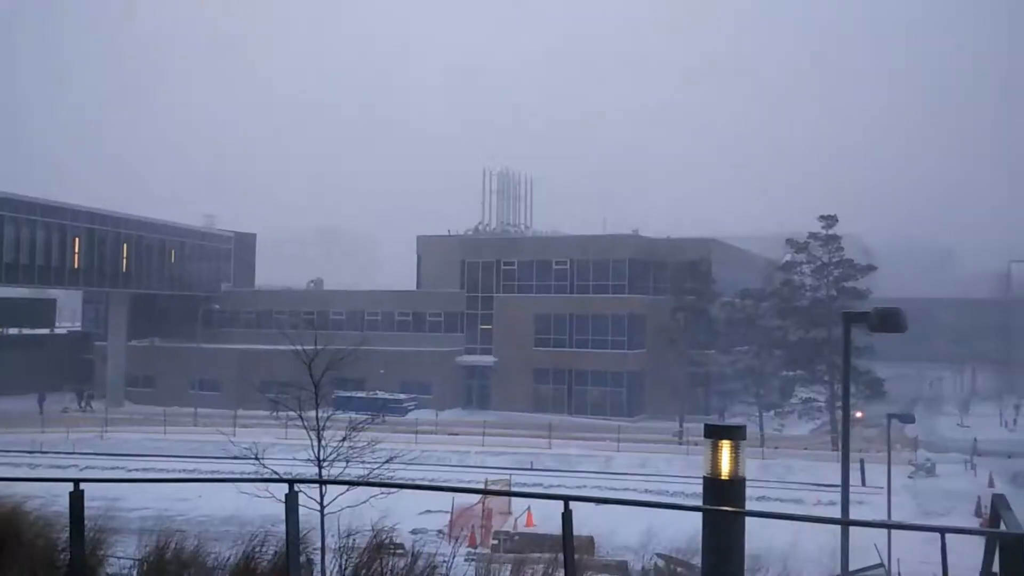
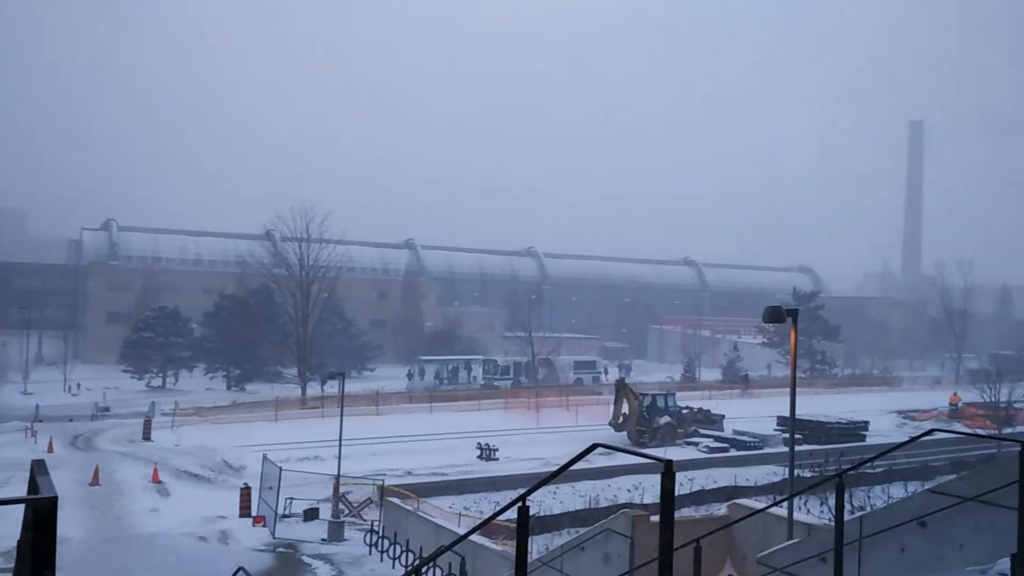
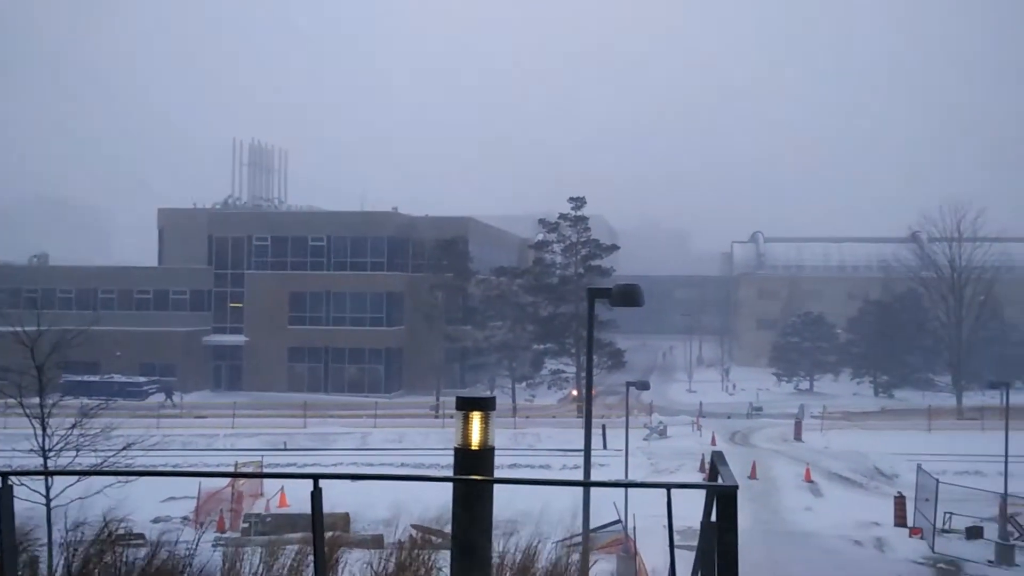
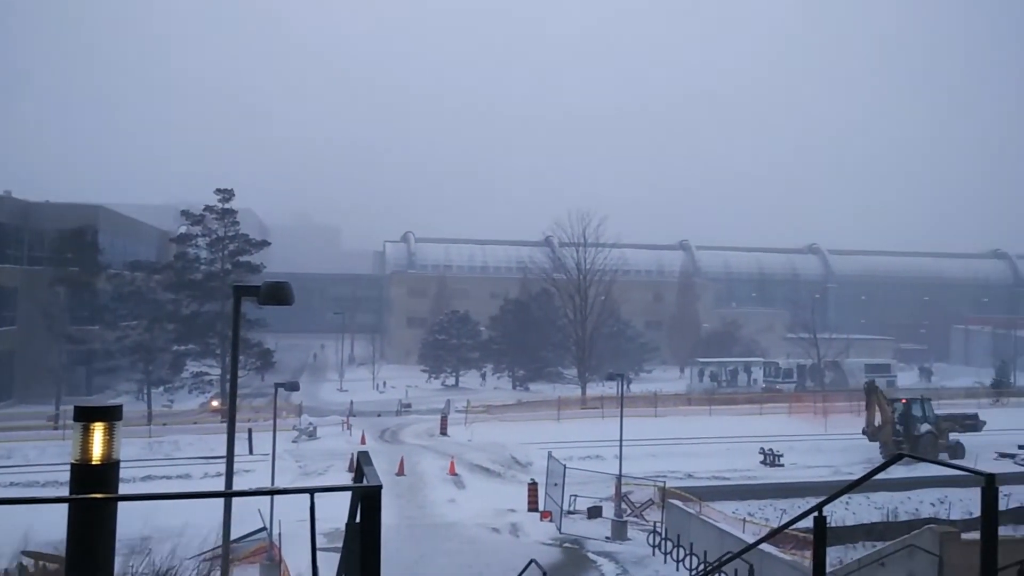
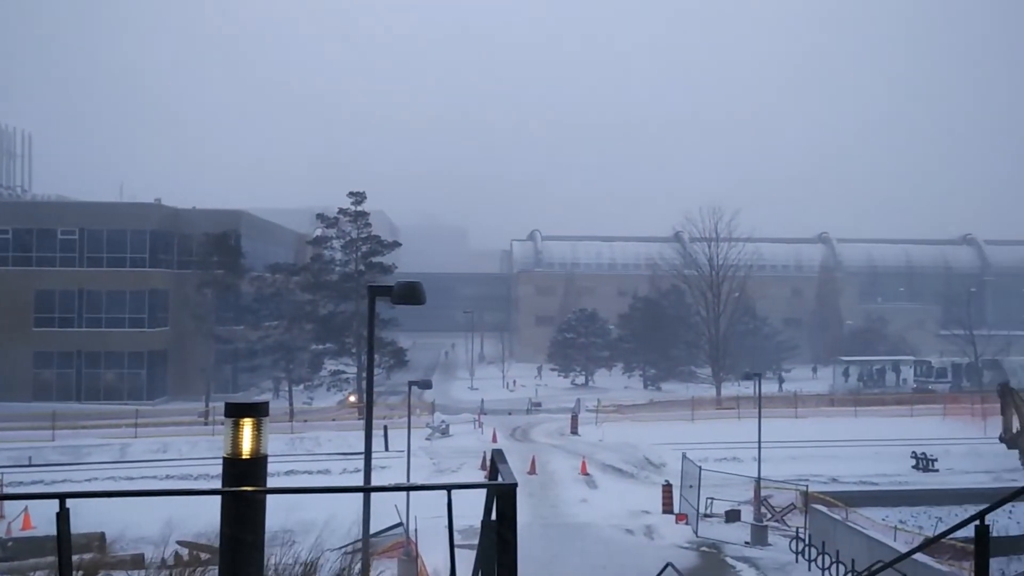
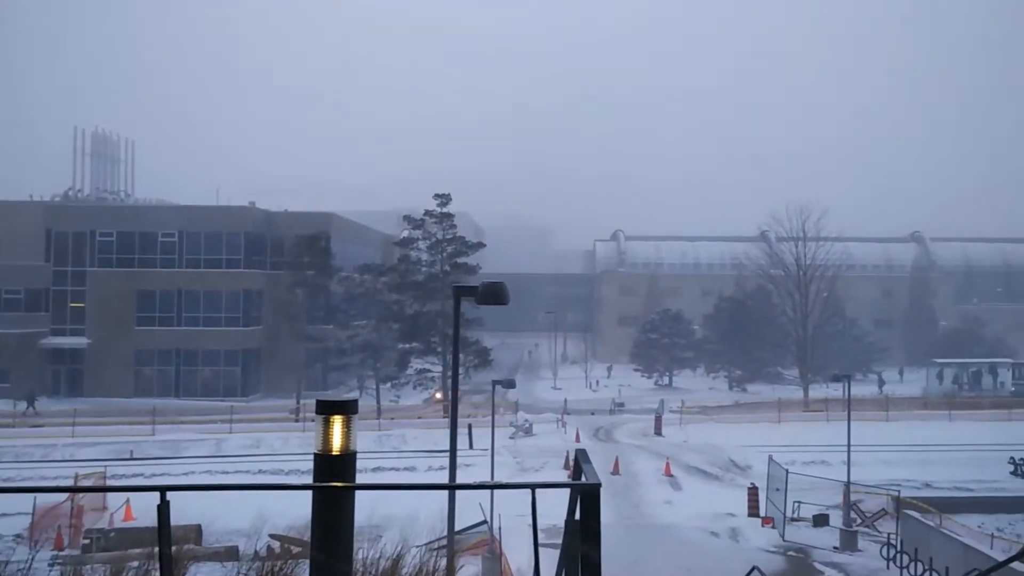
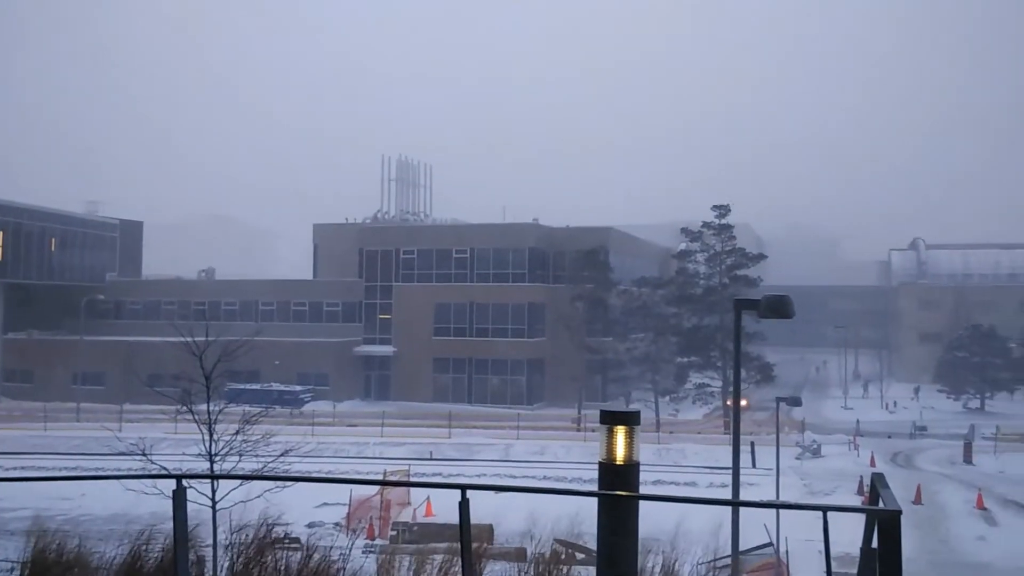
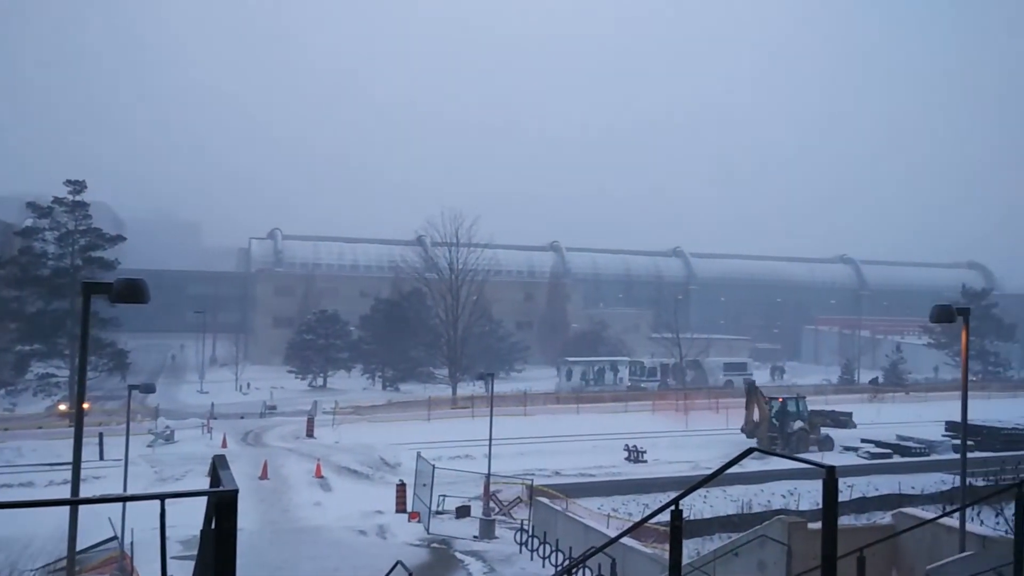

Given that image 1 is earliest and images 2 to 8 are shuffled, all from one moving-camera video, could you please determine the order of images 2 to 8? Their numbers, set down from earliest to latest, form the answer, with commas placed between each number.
7, 3, 6, 5, 4, 8, 2
